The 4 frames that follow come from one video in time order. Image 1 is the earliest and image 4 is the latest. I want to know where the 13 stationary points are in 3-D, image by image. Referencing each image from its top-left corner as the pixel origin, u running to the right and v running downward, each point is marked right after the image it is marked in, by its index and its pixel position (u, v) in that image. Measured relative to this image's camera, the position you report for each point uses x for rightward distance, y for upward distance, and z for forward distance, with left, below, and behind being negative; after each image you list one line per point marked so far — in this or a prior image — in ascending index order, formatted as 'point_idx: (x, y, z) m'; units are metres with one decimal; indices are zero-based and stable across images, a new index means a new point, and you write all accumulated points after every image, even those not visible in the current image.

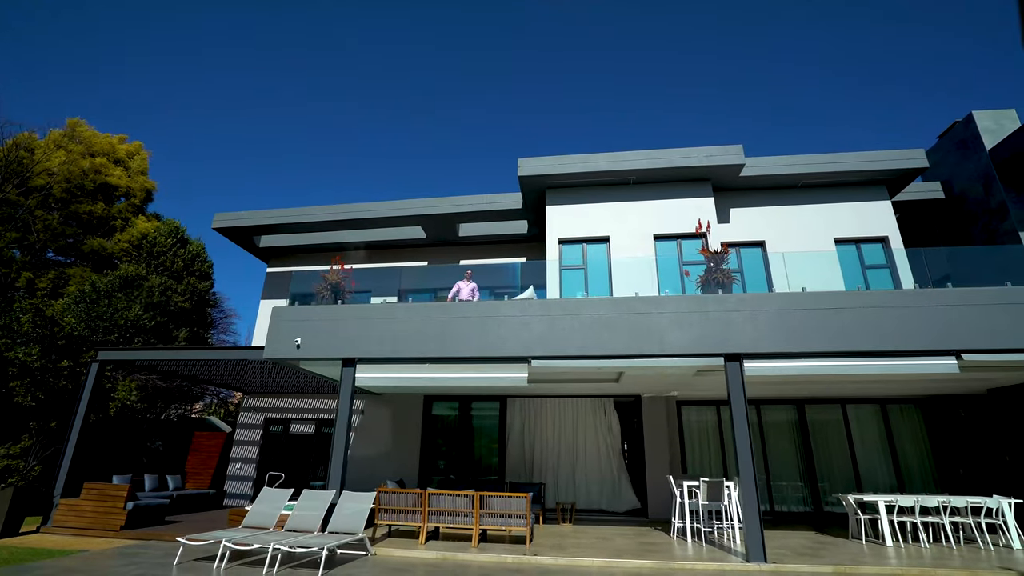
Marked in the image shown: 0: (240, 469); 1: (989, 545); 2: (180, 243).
0: (-7.3, -4.9, +13.1) m
1: (+8.3, -4.5, +8.4) m
2: (-10.3, +1.3, +15.1) m
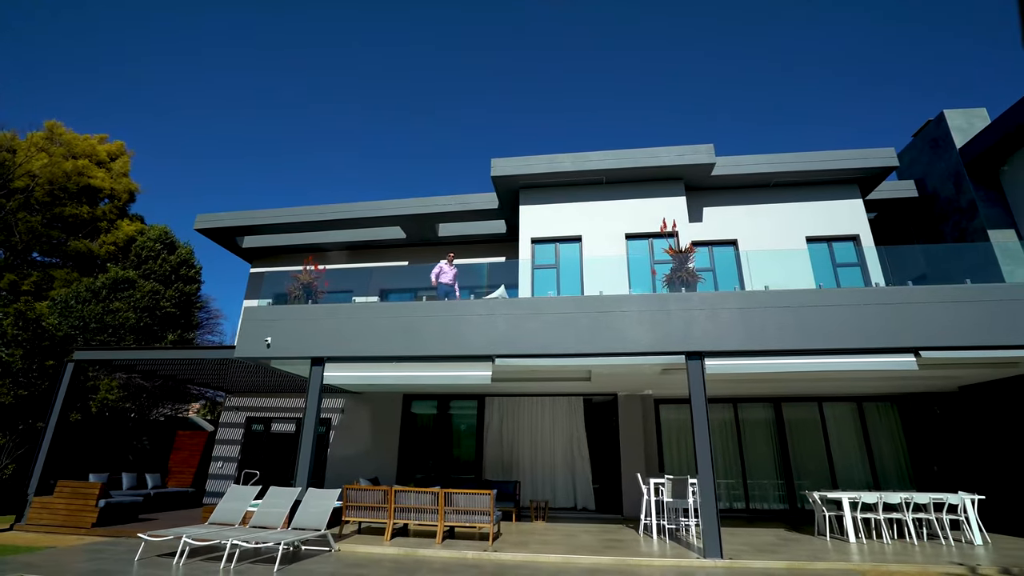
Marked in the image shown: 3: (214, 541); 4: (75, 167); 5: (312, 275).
0: (-7.9, -4.9, +13.2) m
1: (+7.7, -4.5, +8.5) m
2: (-10.9, +1.3, +15.2) m
3: (-4.4, -3.7, +7.0) m
4: (-14.3, +3.9, +15.6) m
5: (-4.1, +0.3, +9.9) m
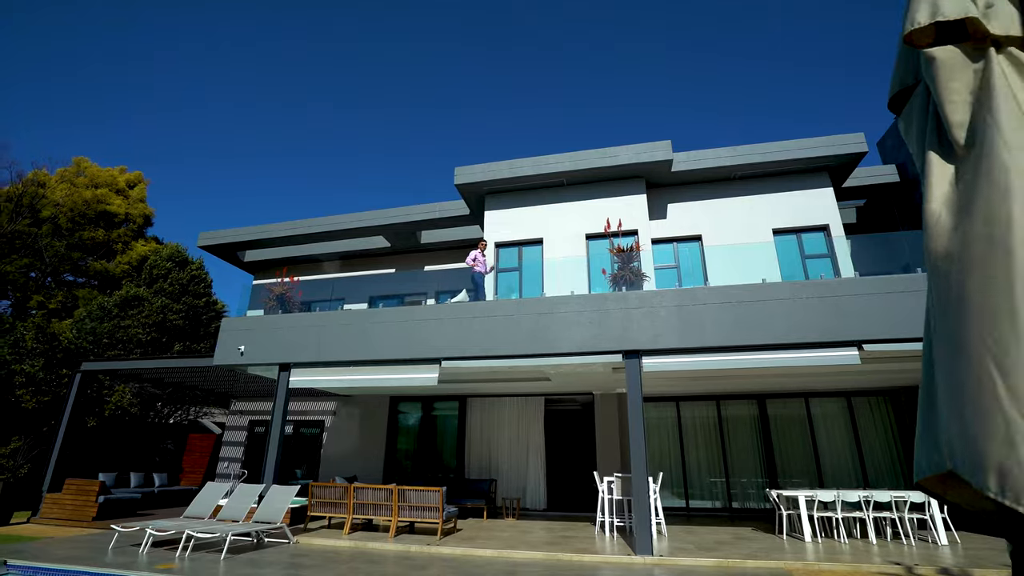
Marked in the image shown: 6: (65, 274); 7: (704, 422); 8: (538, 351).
0: (-8.4, -5.3, +14.2) m
1: (+6.8, -4.3, +8.1) m
2: (-11.4, +0.8, +16.4) m
3: (-5.4, -3.9, +7.7) m
4: (-14.8, +3.3, +17.1) m
5: (-5.0, 0.0, +10.6) m
6: (-14.8, +0.4, +15.9) m
7: (+5.2, -3.6, +13.0) m
8: (+0.5, -1.1, +8.7) m
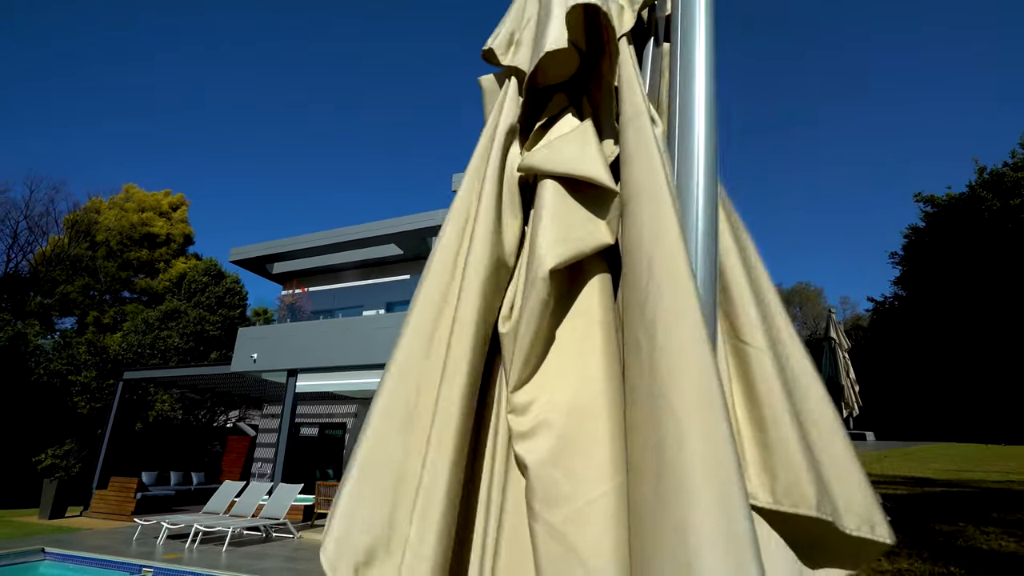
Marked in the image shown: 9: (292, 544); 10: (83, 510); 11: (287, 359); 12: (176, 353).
0: (-7.9, -5.6, +15.1) m
1: (+6.5, -4.1, +7.6) m
2: (-10.9, +0.3, +17.7) m
3: (-5.7, -4.2, +8.4) m
4: (-14.3, +2.7, +18.8) m
5: (-5.1, -0.2, +11.3) m
6: (-14.3, -0.2, +17.6) m
7: (+5.4, -3.5, +12.6) m
8: (+0.2, -1.2, +8.8) m
9: (-3.9, -4.5, +8.5) m
10: (-10.1, -5.2, +11.3) m
11: (-5.0, -1.6, +10.7) m
12: (-10.8, -2.2, +15.7) m
